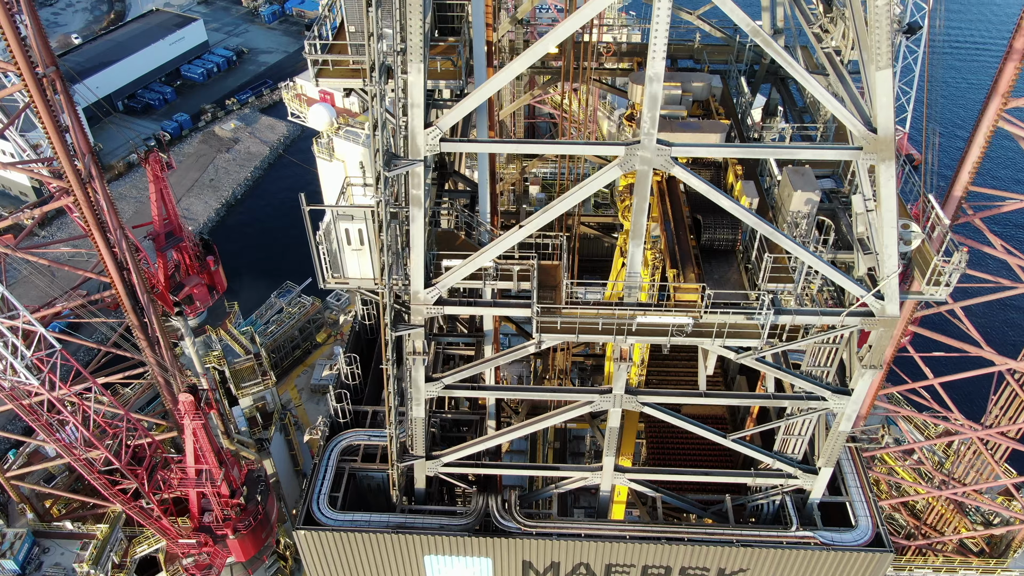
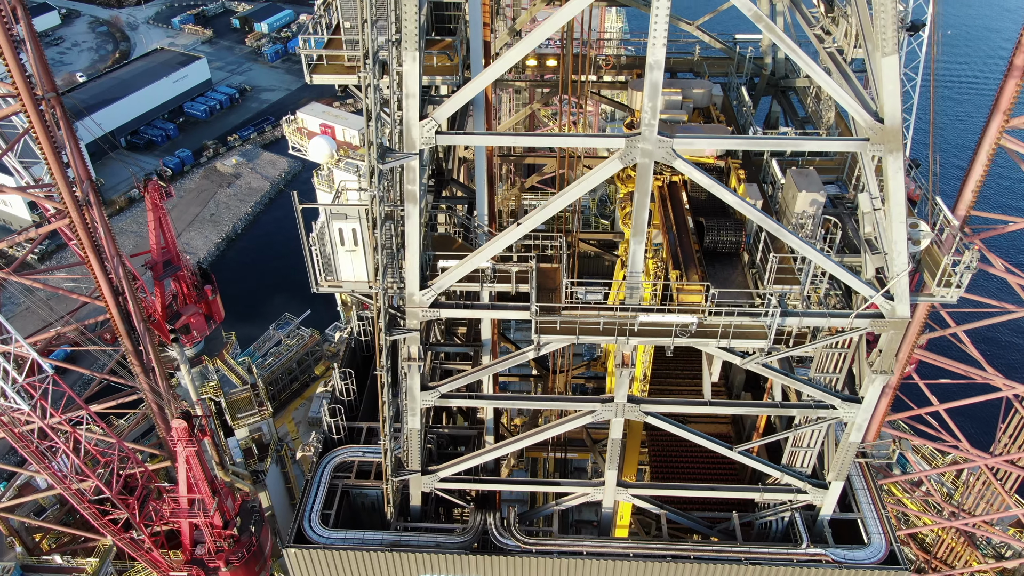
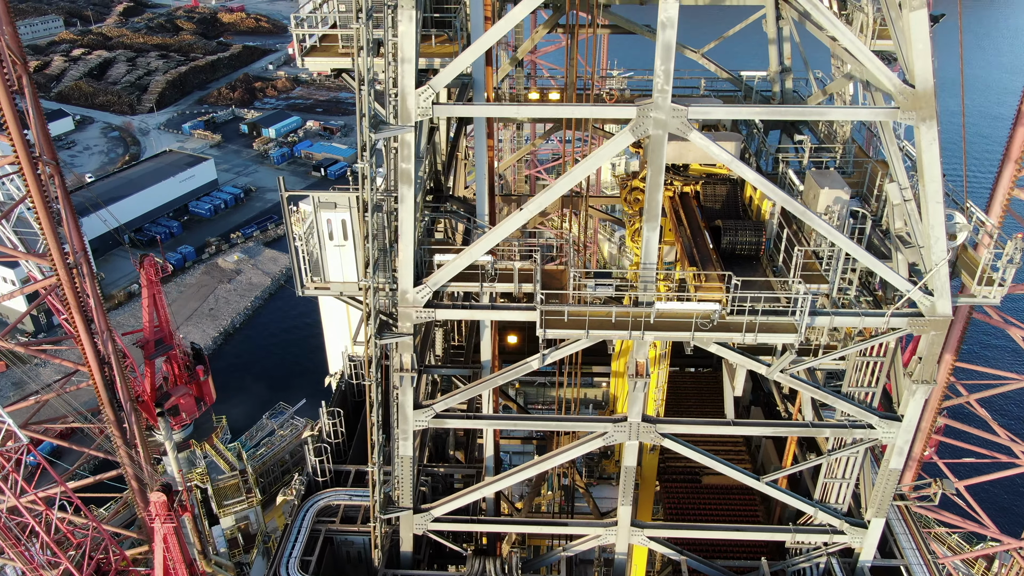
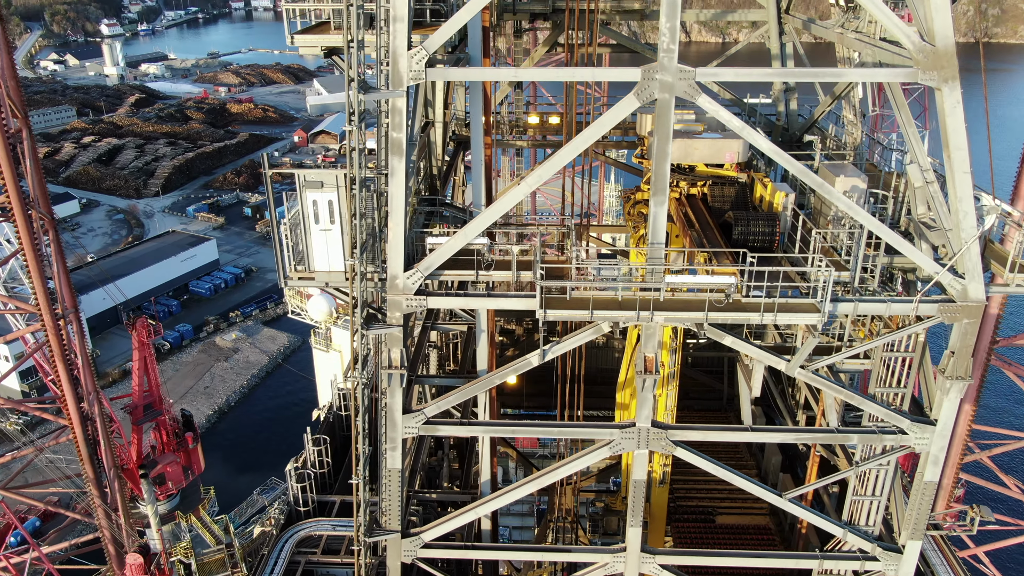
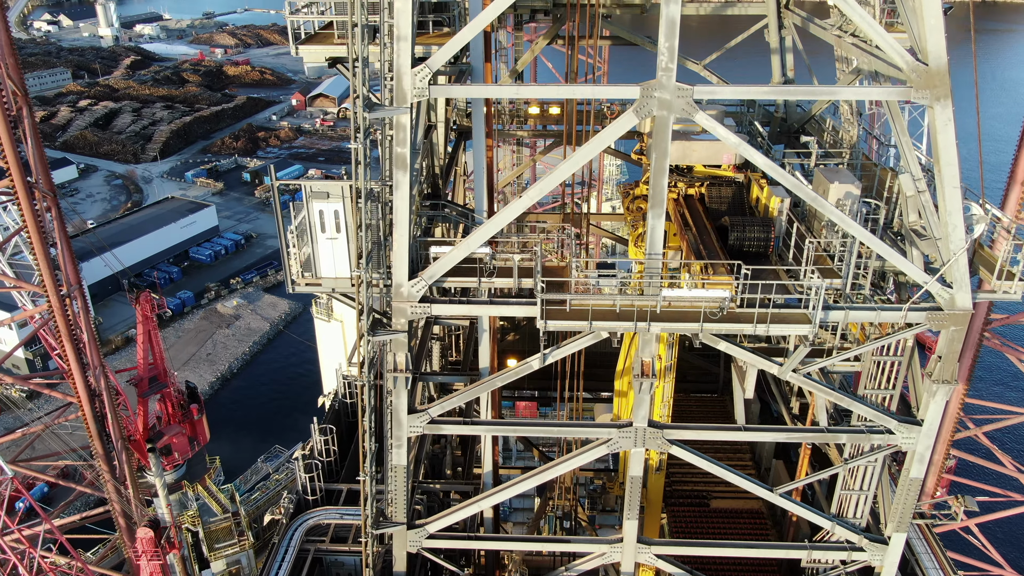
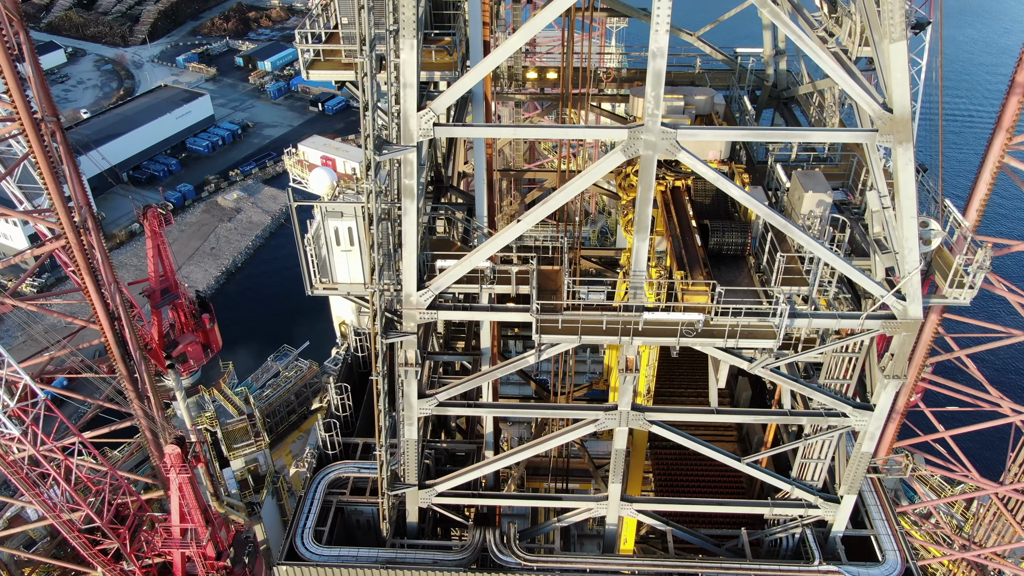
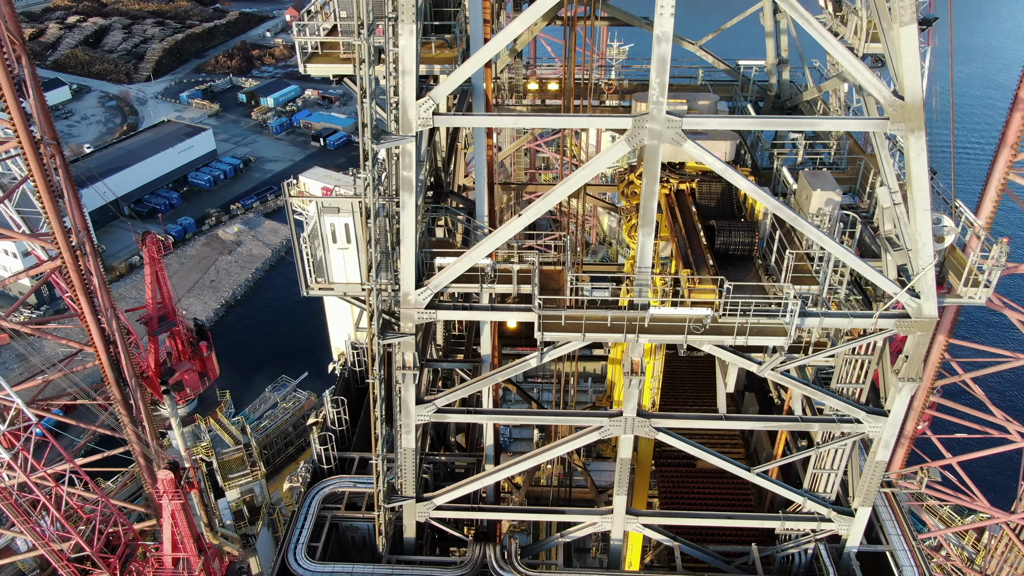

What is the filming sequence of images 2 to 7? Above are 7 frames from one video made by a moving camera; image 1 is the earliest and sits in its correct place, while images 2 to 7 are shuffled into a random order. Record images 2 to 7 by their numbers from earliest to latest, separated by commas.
2, 6, 7, 3, 5, 4
